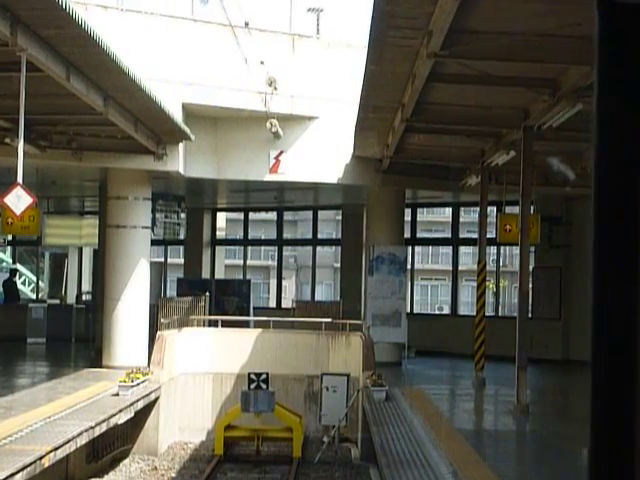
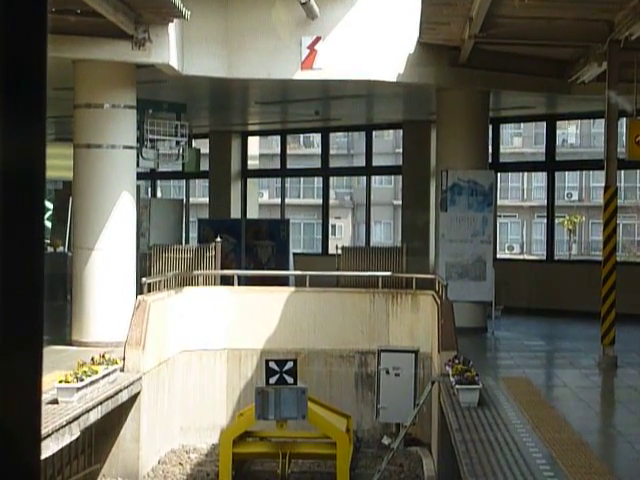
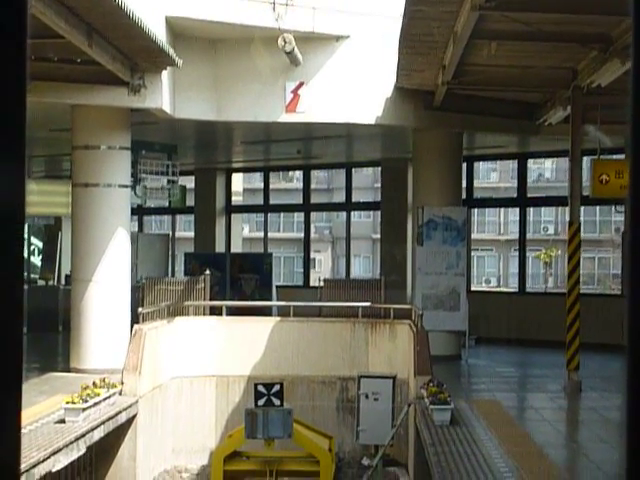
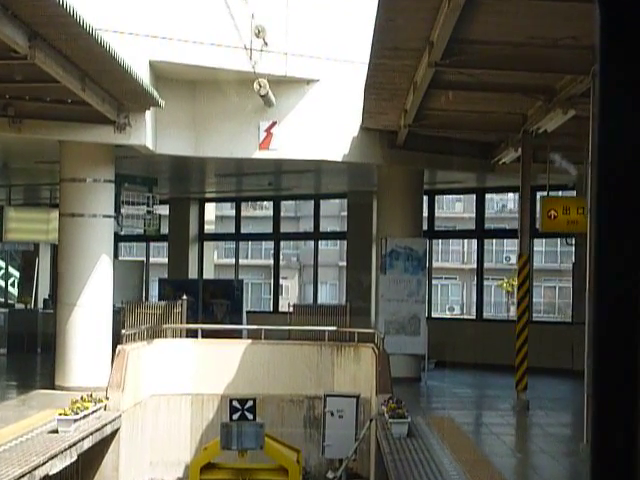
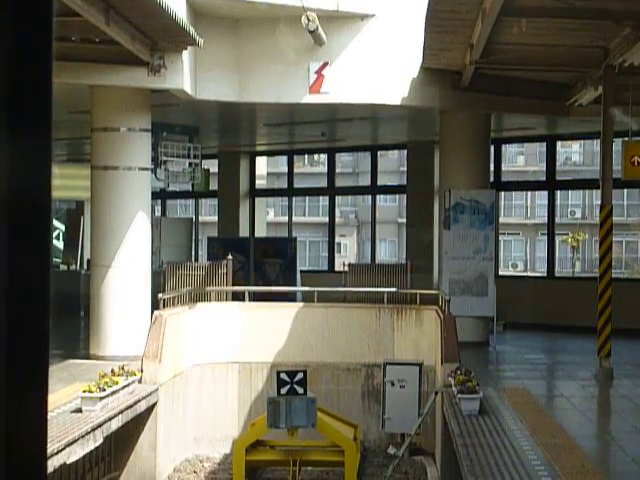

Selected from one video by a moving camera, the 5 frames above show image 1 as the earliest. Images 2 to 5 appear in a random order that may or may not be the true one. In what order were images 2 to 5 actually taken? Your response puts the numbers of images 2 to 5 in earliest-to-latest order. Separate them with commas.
4, 3, 5, 2
